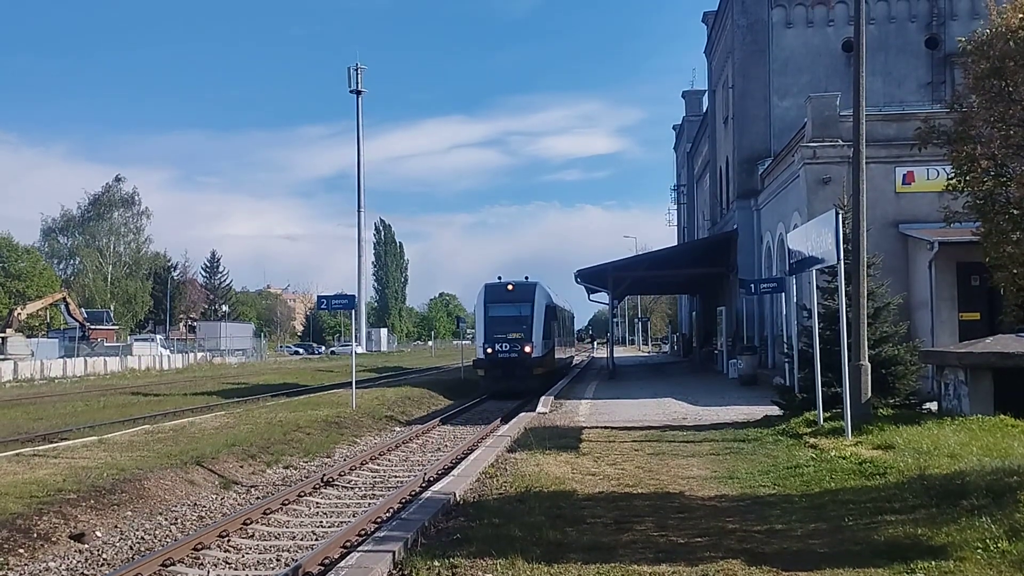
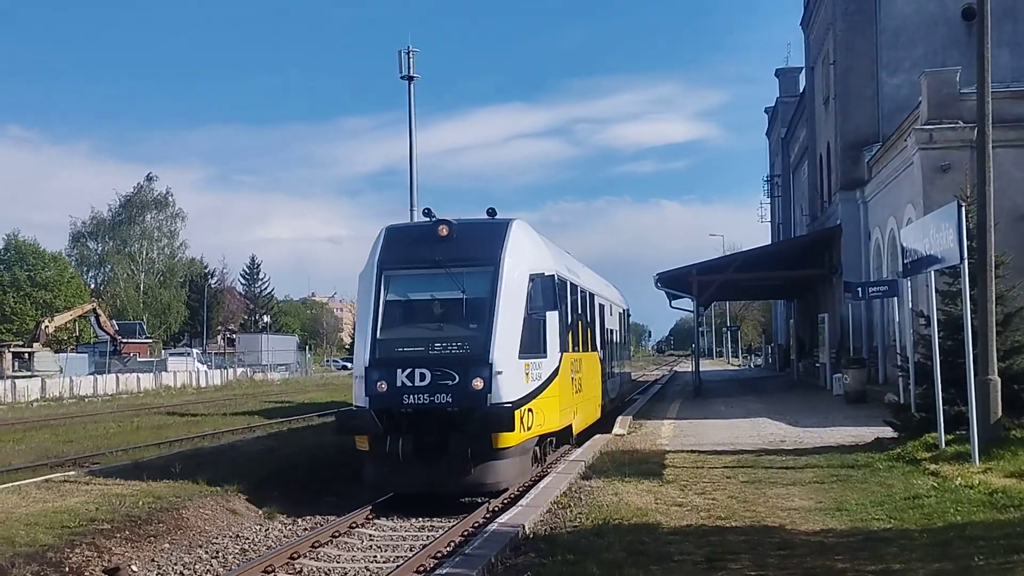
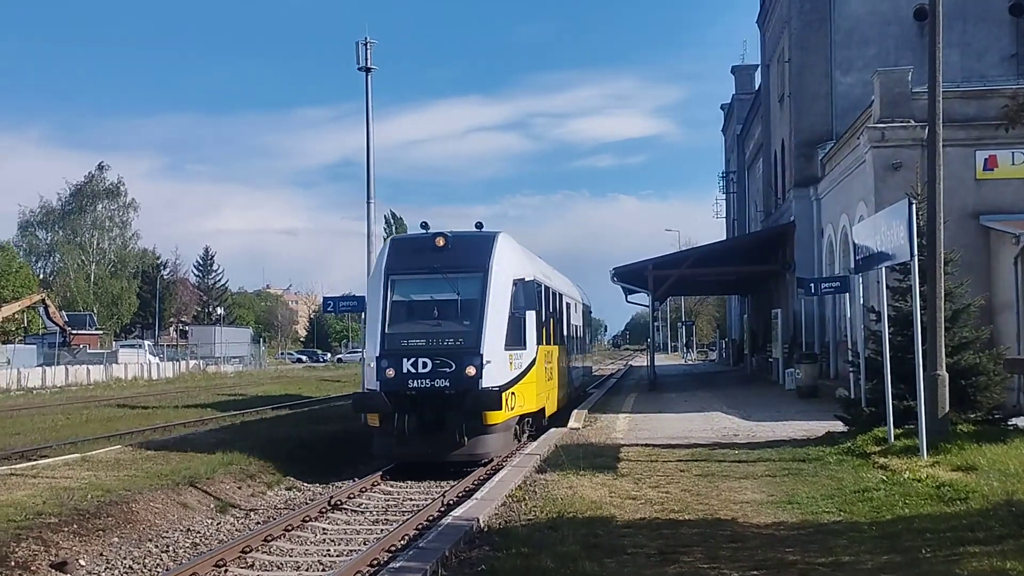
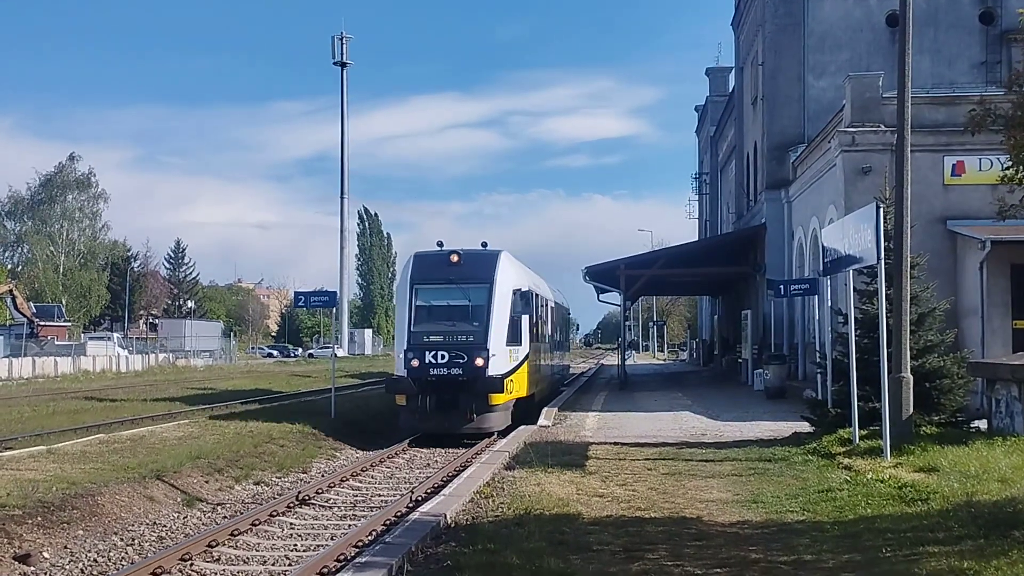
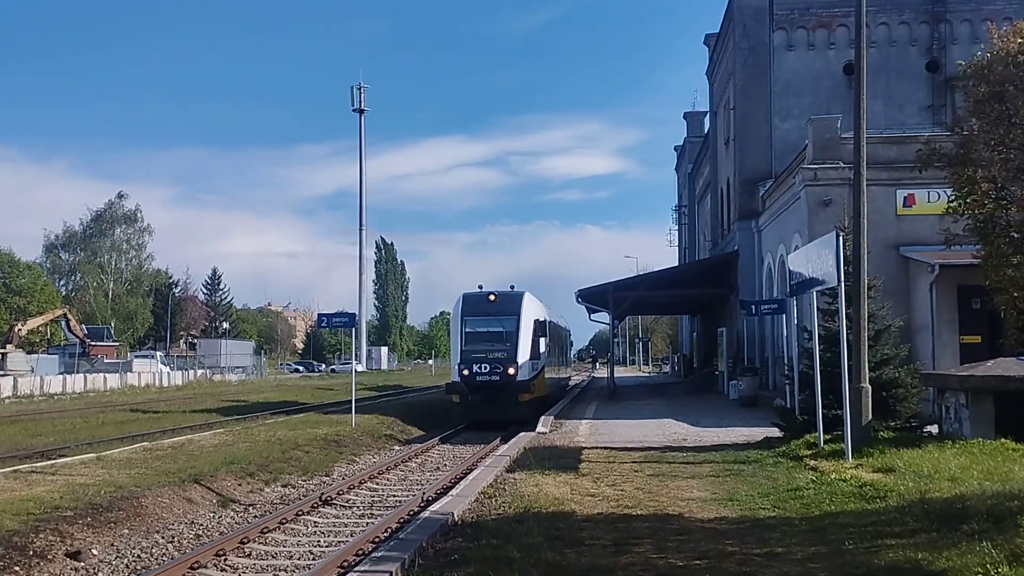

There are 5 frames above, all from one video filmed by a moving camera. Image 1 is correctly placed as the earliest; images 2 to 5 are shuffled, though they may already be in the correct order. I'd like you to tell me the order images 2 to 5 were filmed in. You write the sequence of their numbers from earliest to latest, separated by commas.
5, 4, 3, 2
